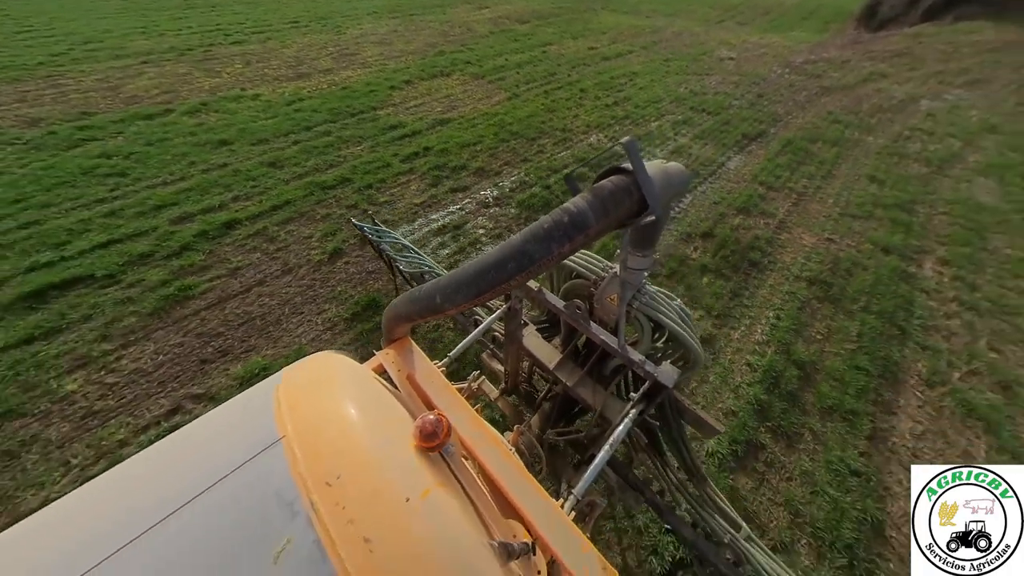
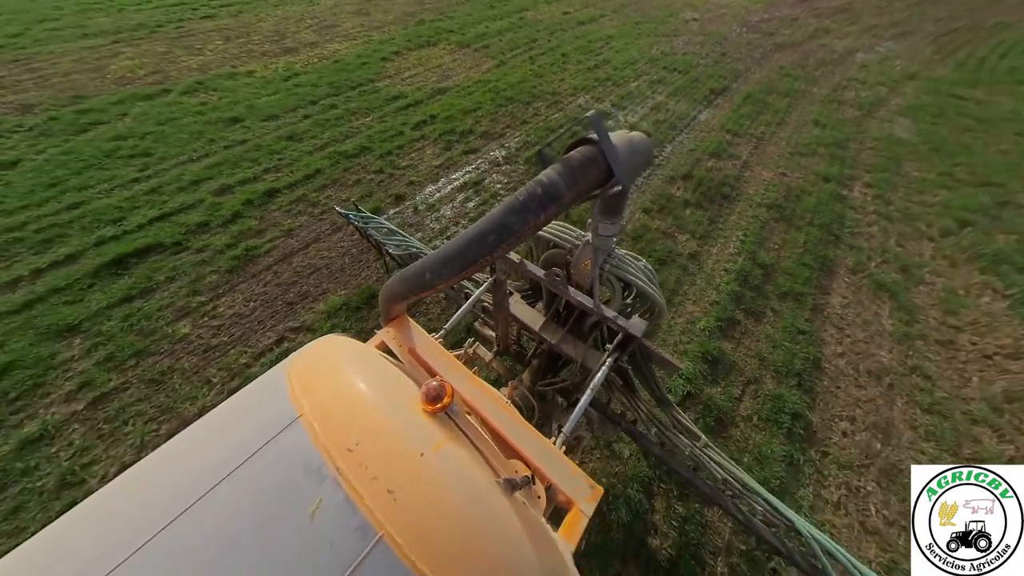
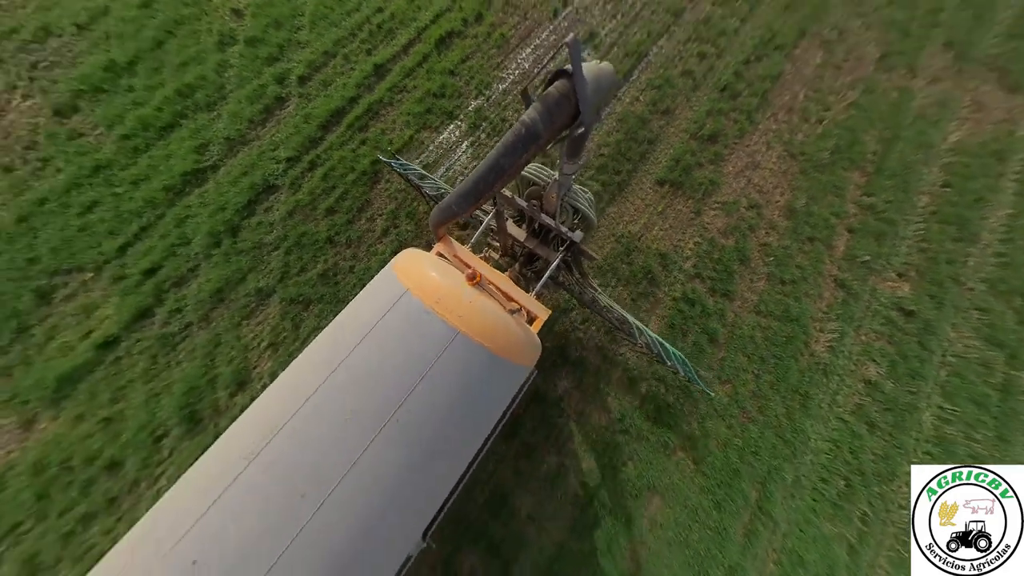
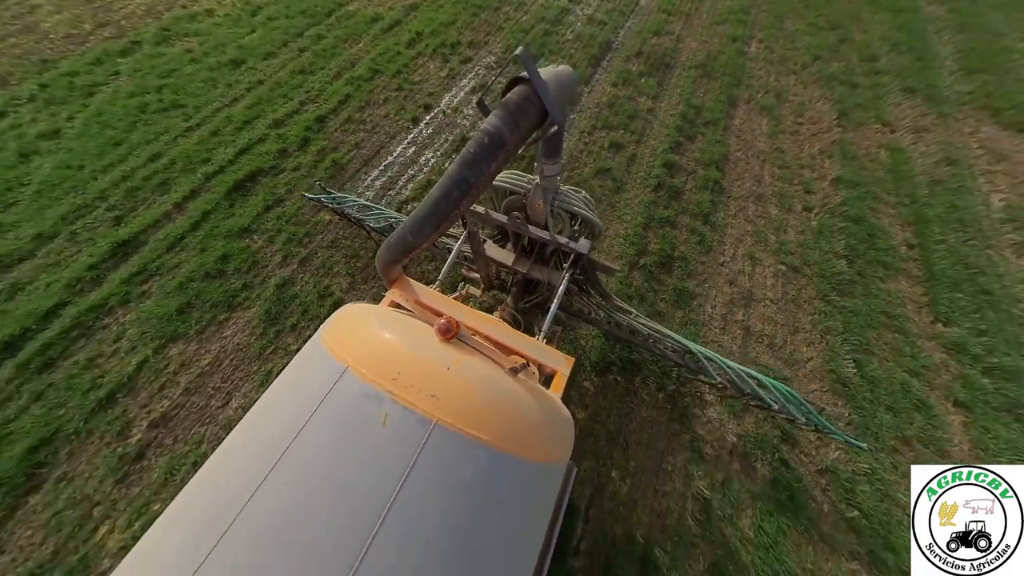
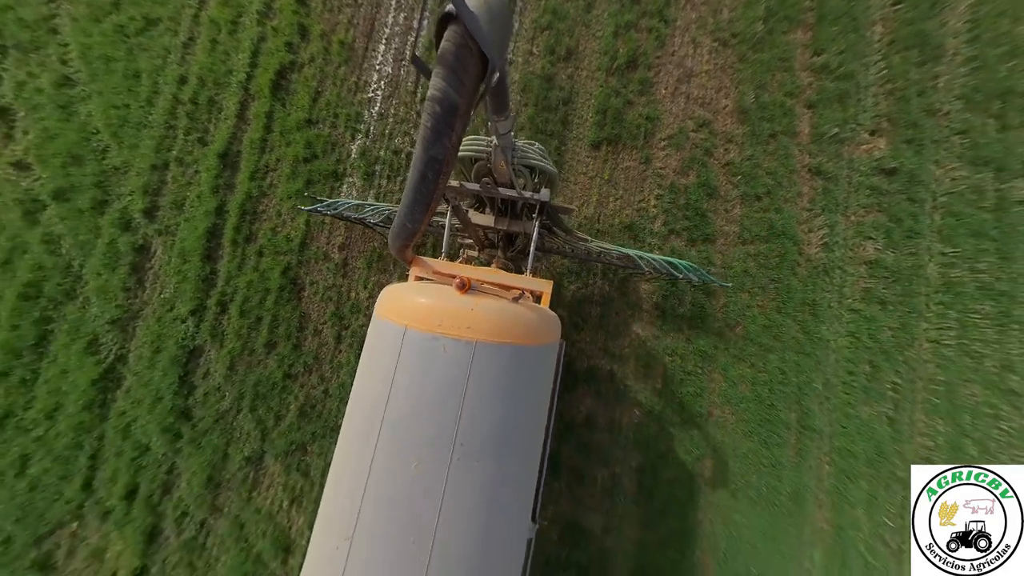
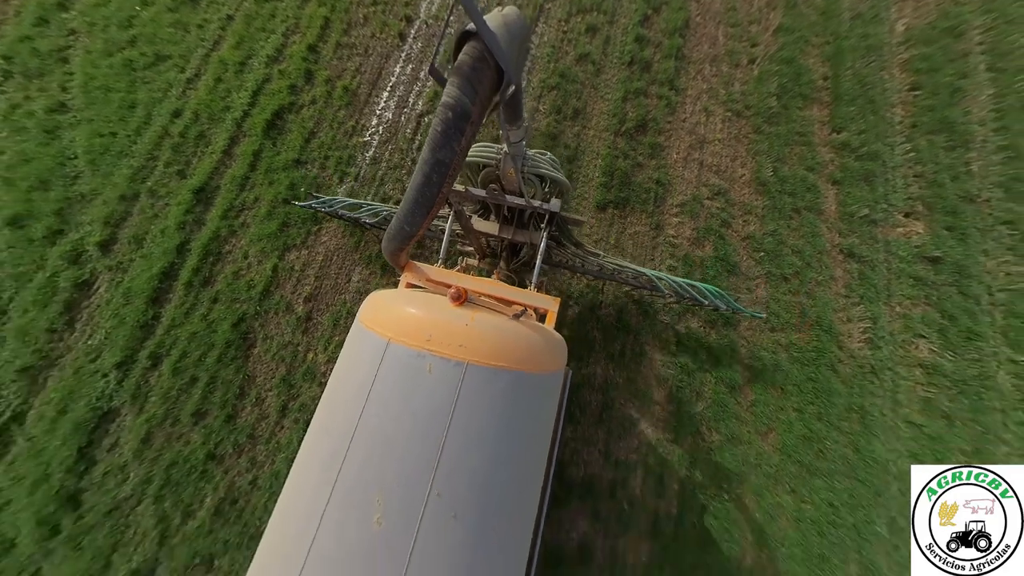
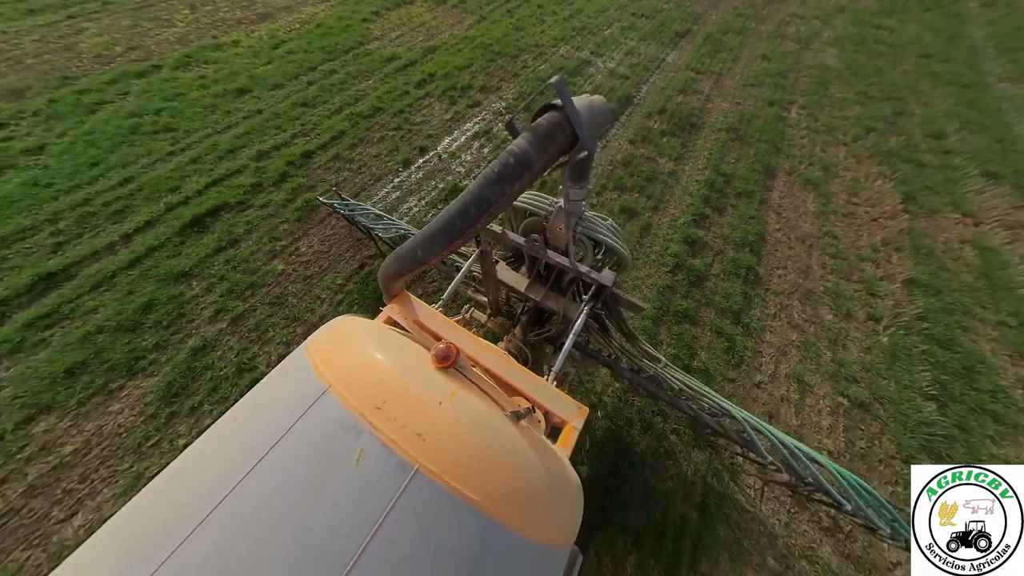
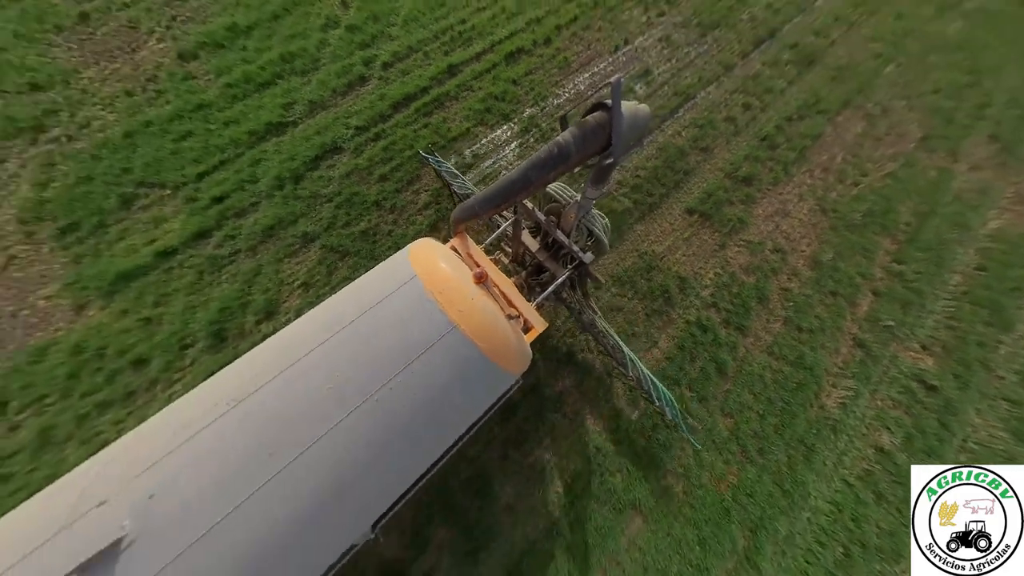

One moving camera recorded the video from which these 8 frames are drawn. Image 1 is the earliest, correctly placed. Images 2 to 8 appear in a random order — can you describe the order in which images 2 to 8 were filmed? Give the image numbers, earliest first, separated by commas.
2, 7, 4, 6, 5, 3, 8
